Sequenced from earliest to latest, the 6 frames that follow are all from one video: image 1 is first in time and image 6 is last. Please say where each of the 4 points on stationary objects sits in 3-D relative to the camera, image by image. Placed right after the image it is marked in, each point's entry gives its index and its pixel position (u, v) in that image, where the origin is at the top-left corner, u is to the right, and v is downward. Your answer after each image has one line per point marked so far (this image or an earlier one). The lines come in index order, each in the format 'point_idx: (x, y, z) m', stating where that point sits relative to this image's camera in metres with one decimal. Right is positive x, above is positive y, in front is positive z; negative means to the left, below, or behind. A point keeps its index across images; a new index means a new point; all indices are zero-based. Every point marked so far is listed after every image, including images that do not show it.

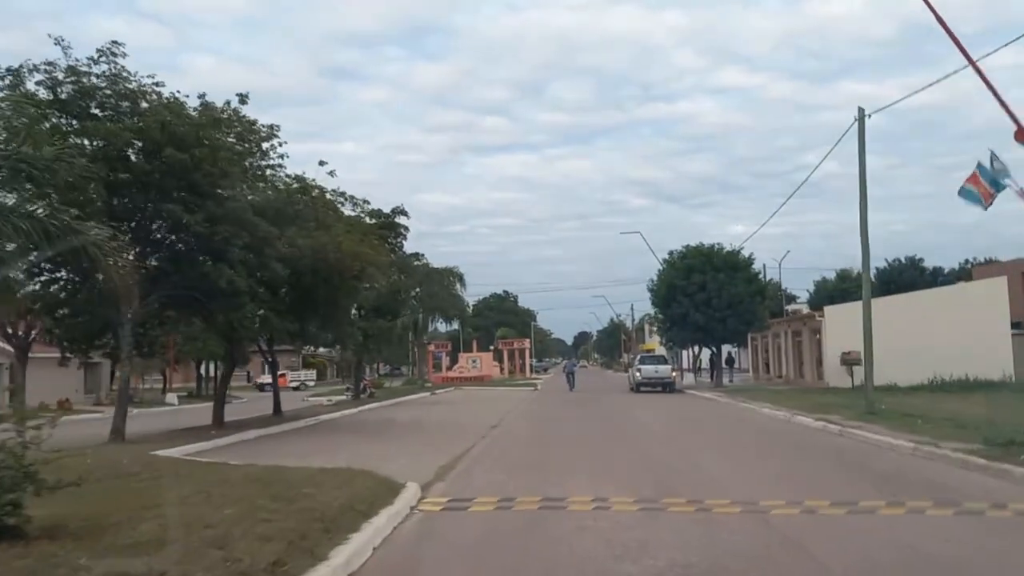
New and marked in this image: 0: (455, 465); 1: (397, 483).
0: (-0.9, -2.8, +17.2) m
1: (-1.3, -2.2, +12.3) m
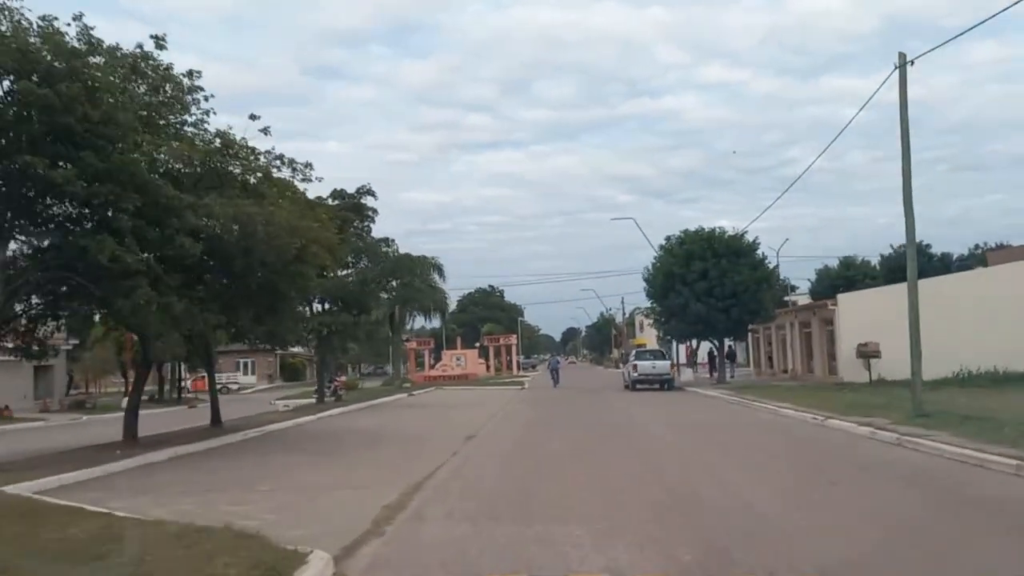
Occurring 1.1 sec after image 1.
0: (-1.2, -2.5, +12.6) m
1: (-1.6, -1.9, +7.7) m
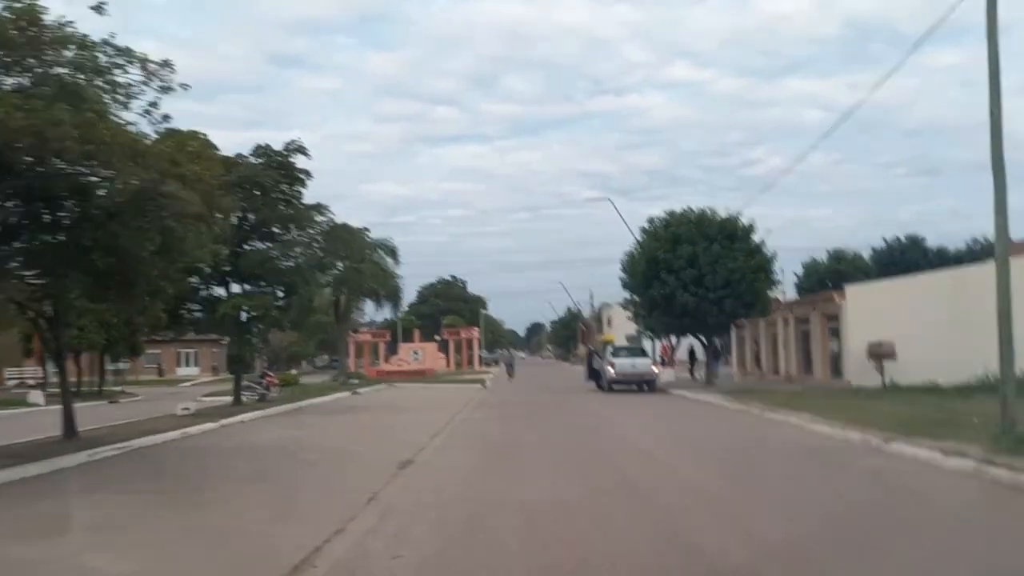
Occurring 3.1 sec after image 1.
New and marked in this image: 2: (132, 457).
0: (-1.6, -2.0, +6.3) m
1: (-1.8, -1.5, +1.3) m
2: (-6.8, -3.0, +19.4) m
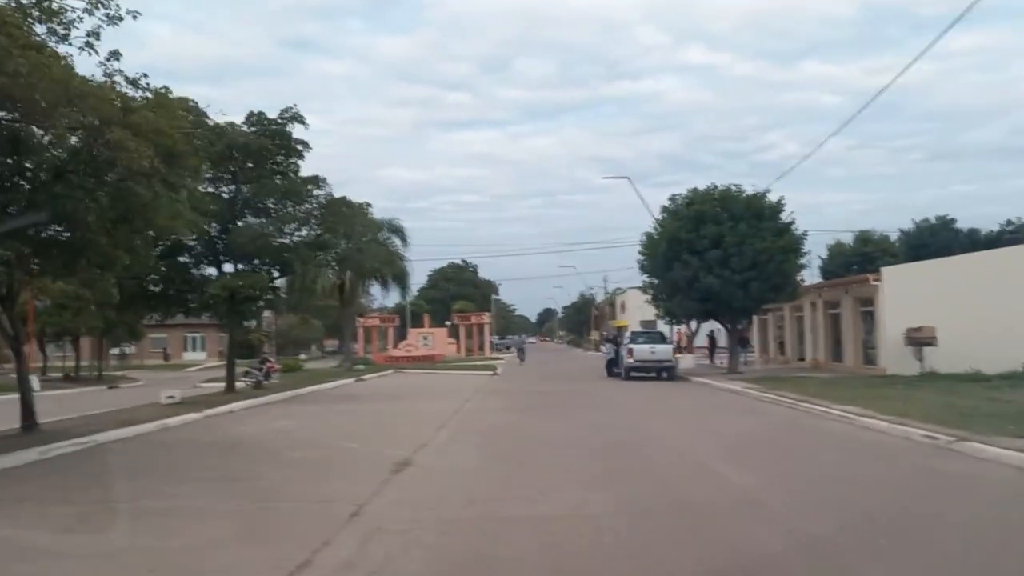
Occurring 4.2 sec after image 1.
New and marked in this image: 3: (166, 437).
0: (-1.5, -1.8, +4.0) m
1: (-1.7, -1.3, -1.0) m
2: (-6.6, -2.5, +17.2) m
3: (-6.0, -2.6, +19.0) m
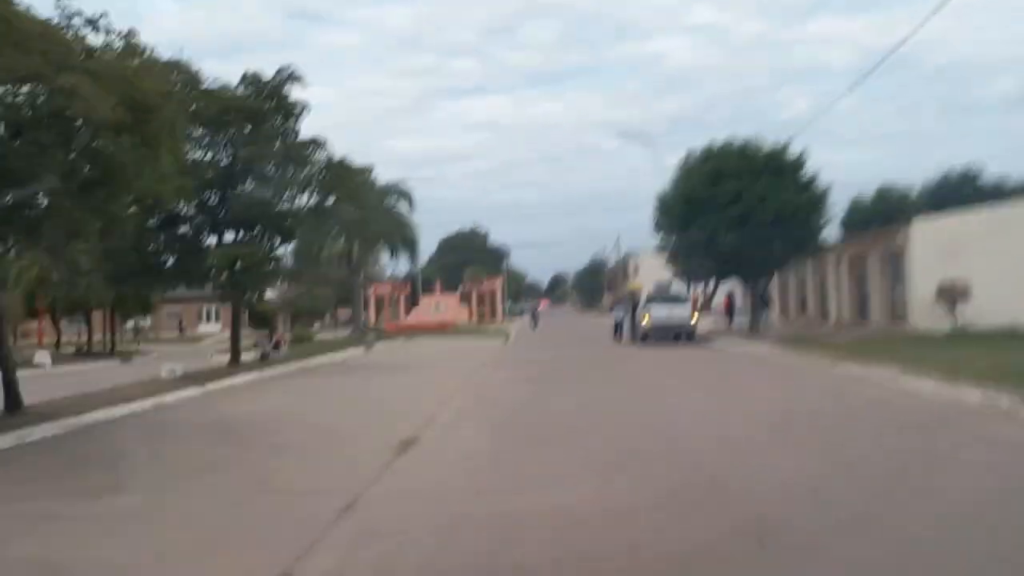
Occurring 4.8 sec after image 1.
0: (-1.4, -1.7, +2.7) m
1: (-1.7, -1.4, -2.3) m
2: (-6.3, -2.1, +16.0) m
3: (-5.7, -2.1, +17.8) m
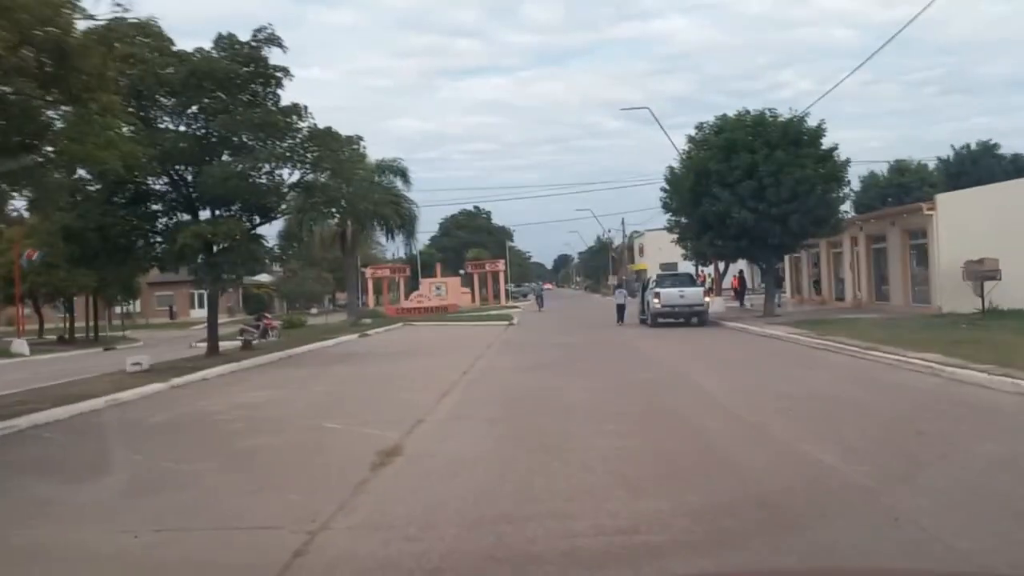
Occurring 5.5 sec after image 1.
0: (-1.4, -1.6, +0.6) m
1: (-1.8, -1.4, -4.3) m
2: (-6.3, -1.9, +14.0) m
3: (-5.7, -1.8, +15.8) m
